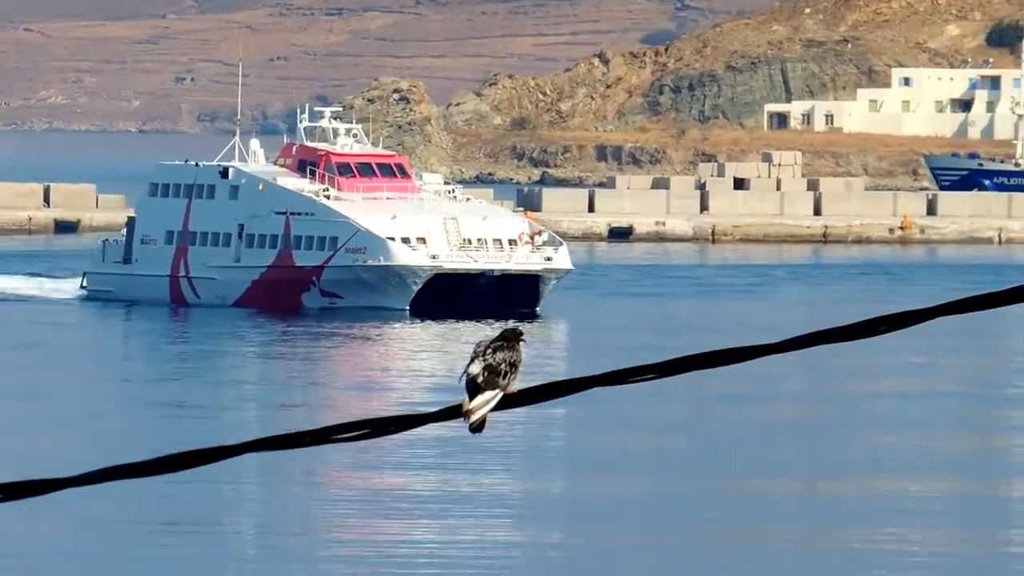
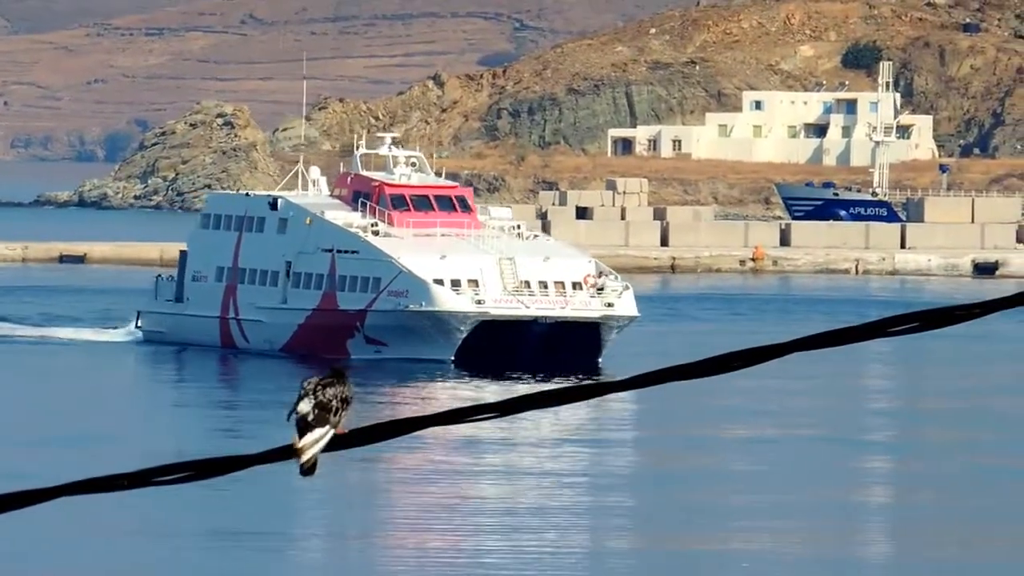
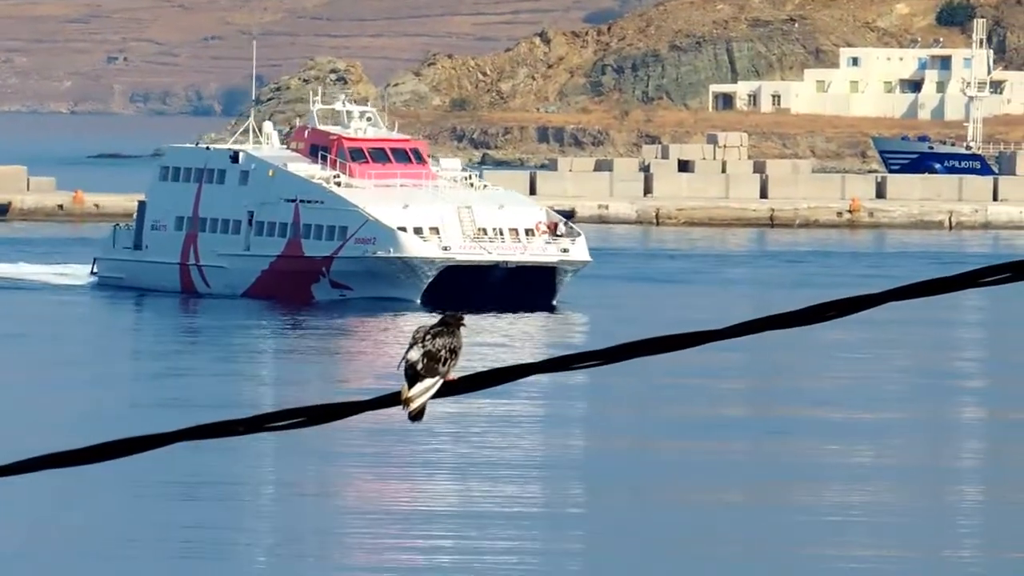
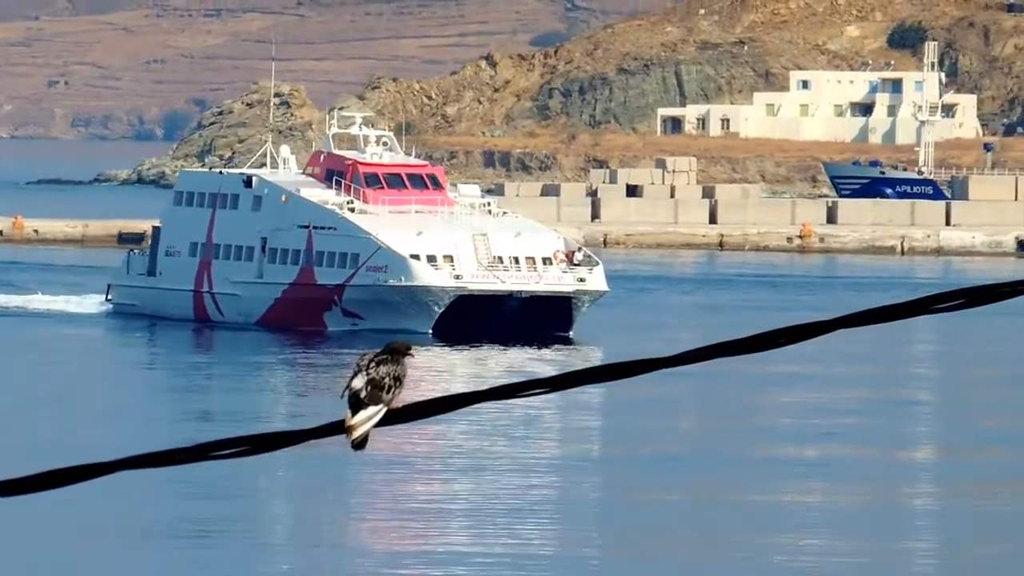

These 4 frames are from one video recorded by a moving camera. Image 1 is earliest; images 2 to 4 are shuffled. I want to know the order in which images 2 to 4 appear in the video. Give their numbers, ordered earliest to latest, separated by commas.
3, 4, 2
